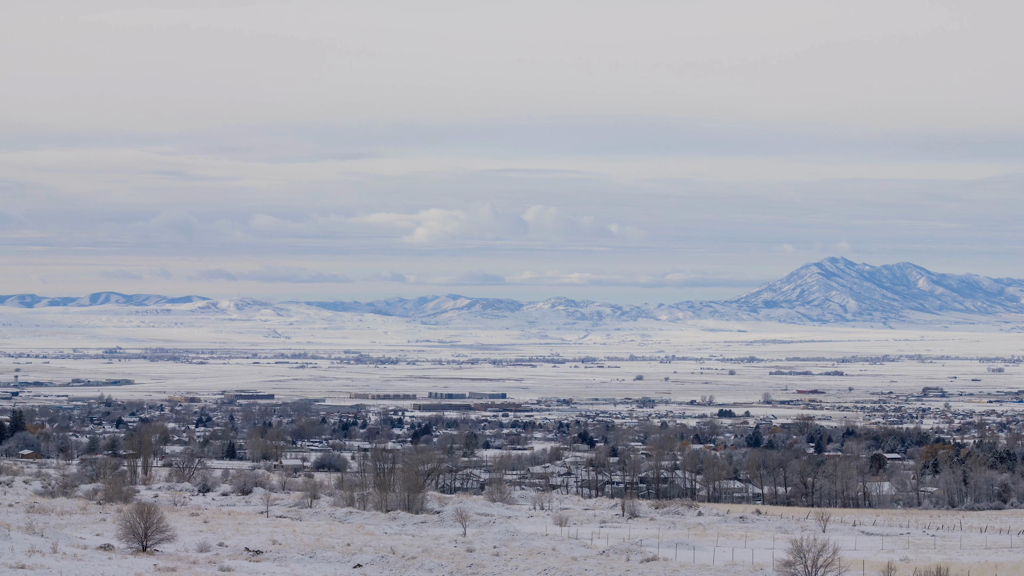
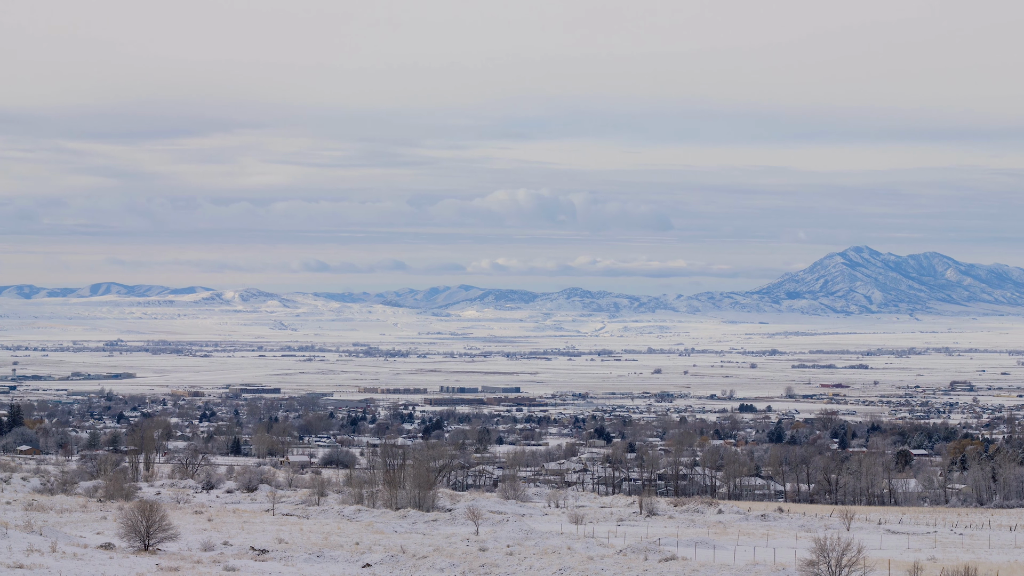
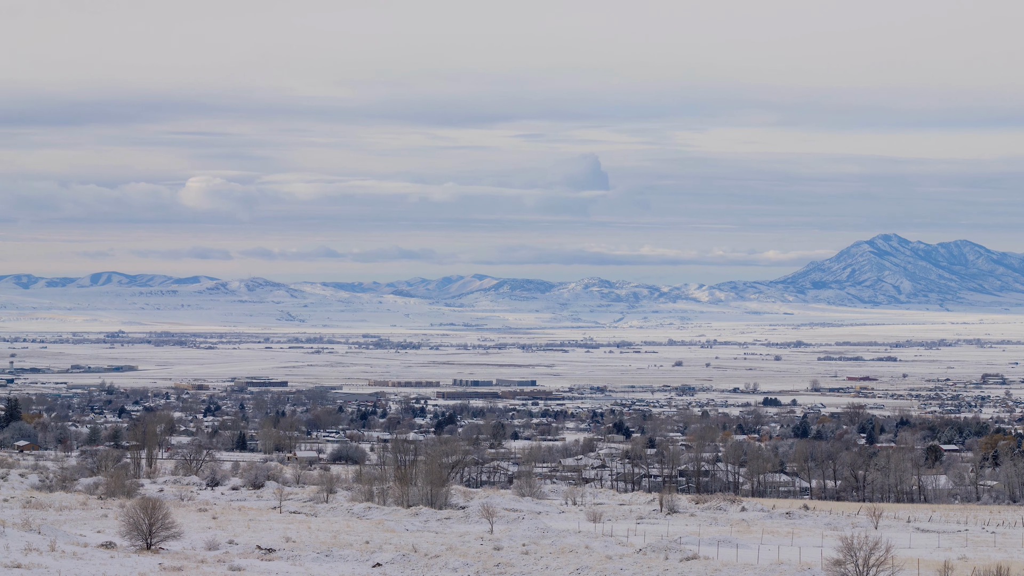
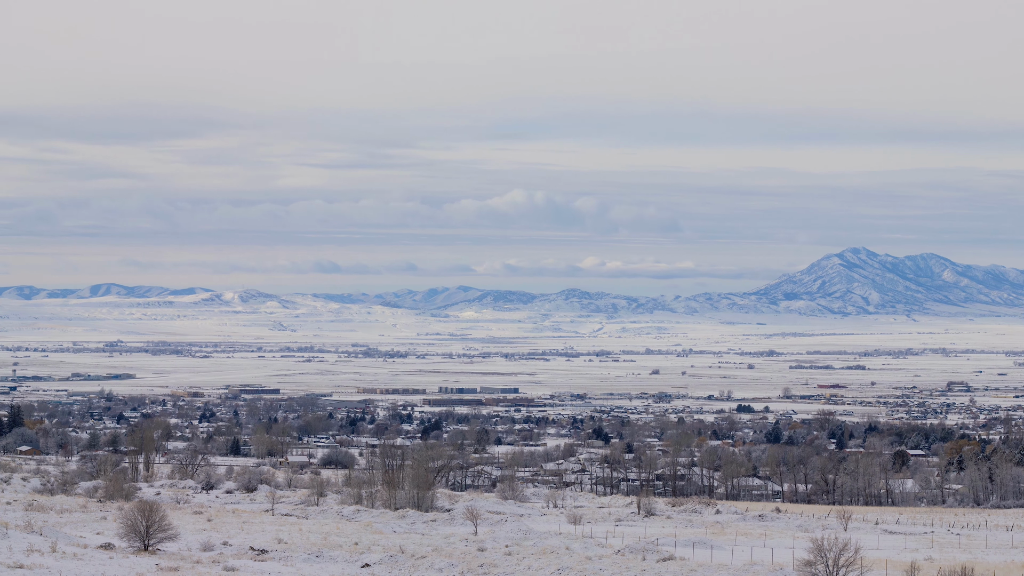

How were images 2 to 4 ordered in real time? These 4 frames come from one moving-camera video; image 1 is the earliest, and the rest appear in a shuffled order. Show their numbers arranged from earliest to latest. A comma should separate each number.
4, 2, 3
